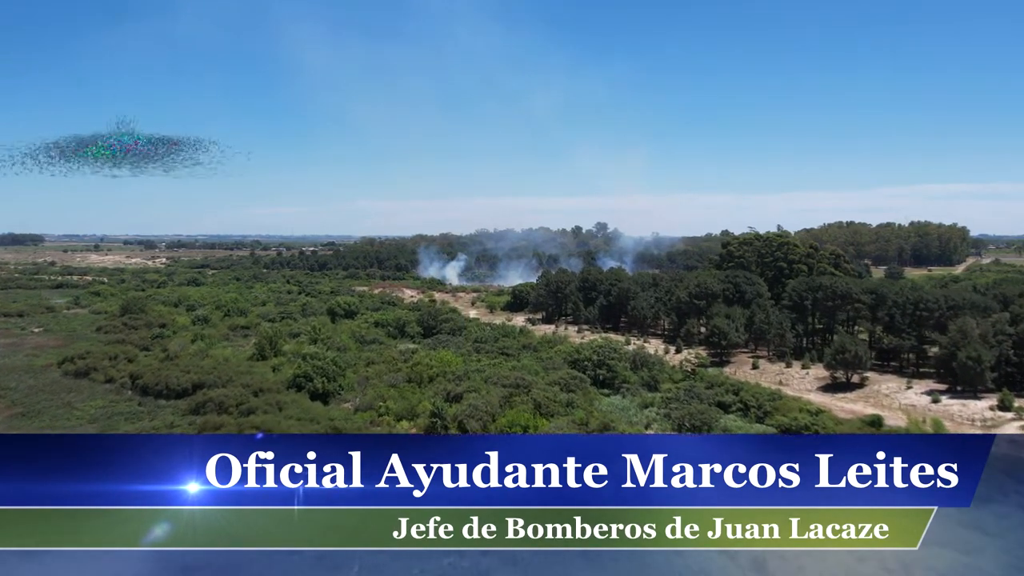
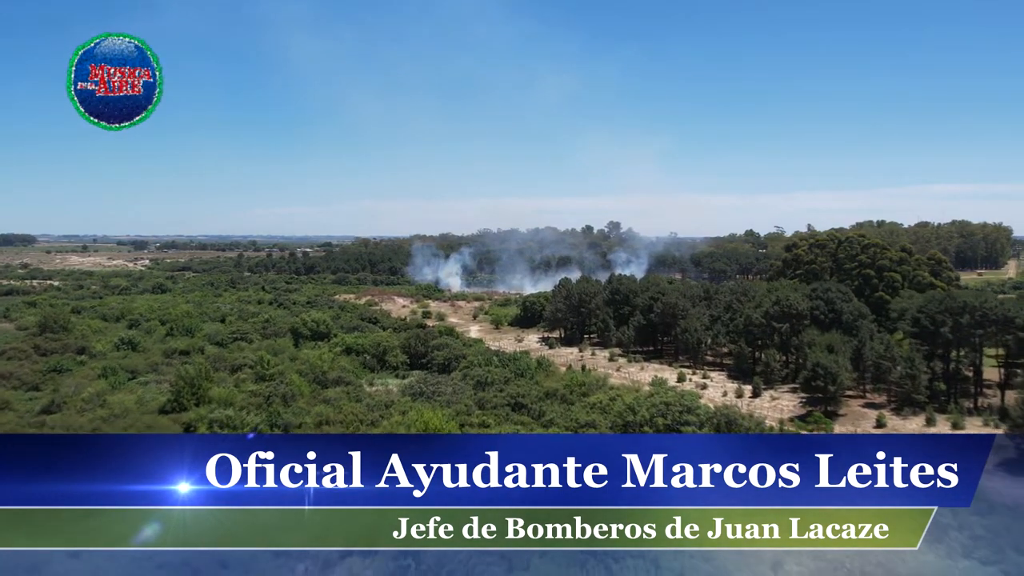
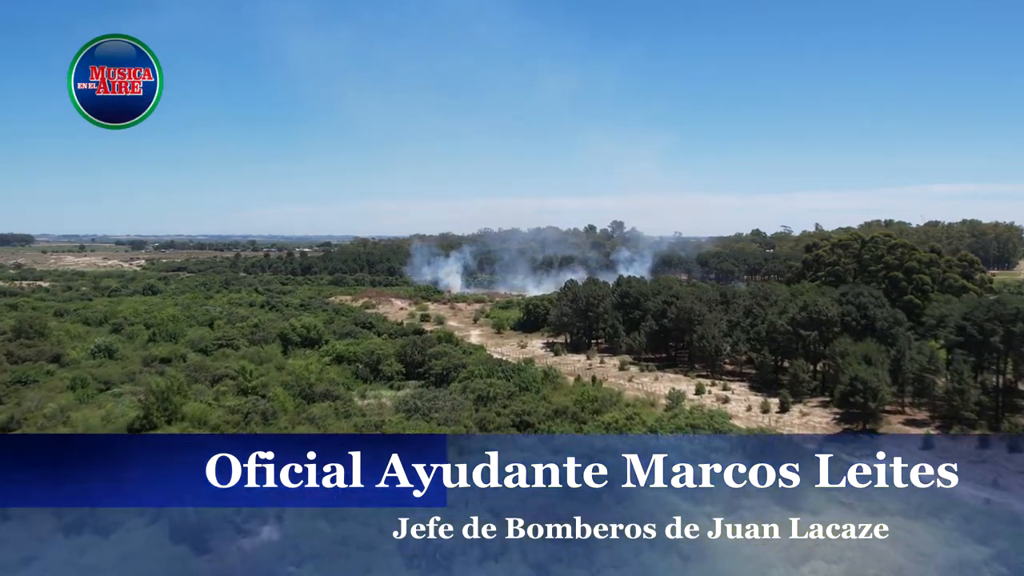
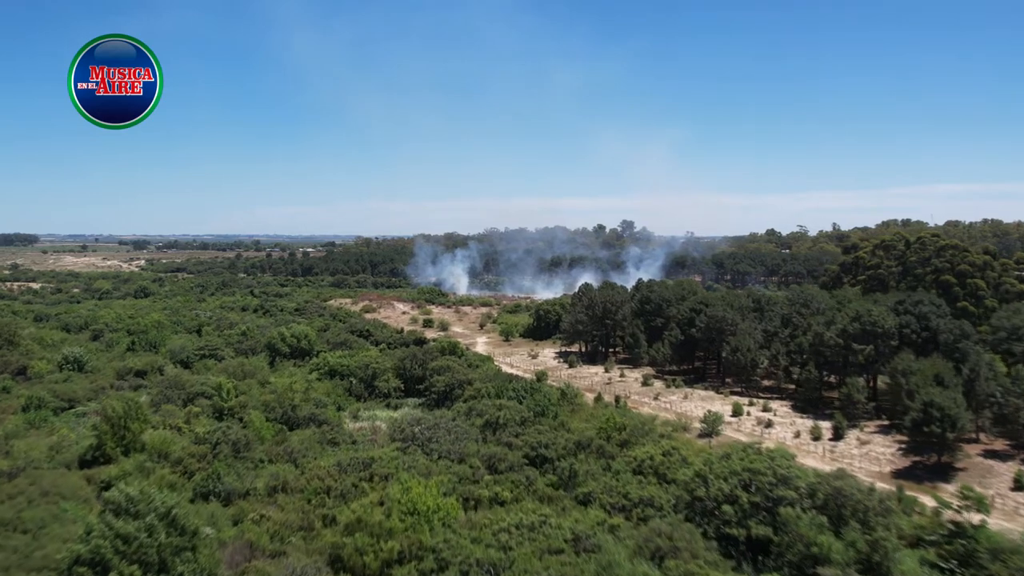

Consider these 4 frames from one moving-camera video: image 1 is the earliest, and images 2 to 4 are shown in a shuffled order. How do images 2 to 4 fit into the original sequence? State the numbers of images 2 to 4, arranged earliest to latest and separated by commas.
2, 3, 4
